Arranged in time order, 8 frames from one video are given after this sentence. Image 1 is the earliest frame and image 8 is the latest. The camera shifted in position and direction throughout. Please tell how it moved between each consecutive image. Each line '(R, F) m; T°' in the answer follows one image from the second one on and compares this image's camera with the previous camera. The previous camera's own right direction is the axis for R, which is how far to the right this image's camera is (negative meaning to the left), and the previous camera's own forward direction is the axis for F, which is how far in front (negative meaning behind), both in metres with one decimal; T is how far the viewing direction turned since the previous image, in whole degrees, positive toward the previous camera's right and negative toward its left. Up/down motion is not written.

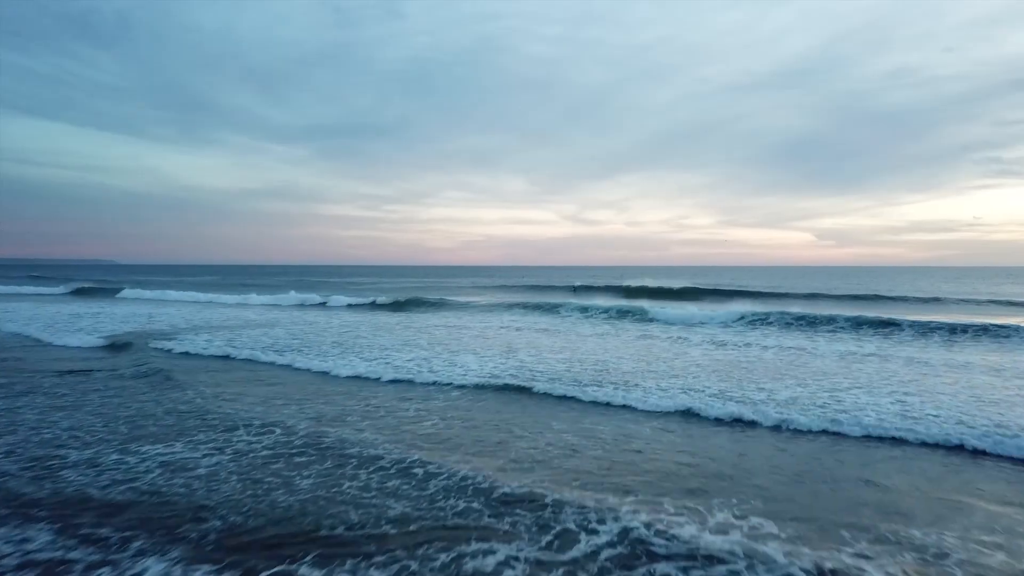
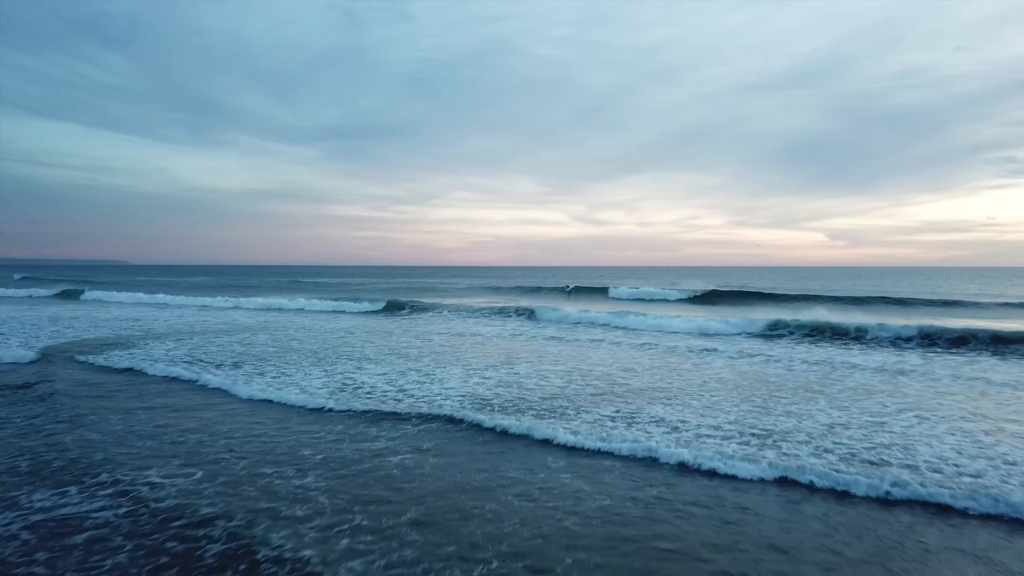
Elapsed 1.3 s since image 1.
(+0.3, +1.5) m; -1°
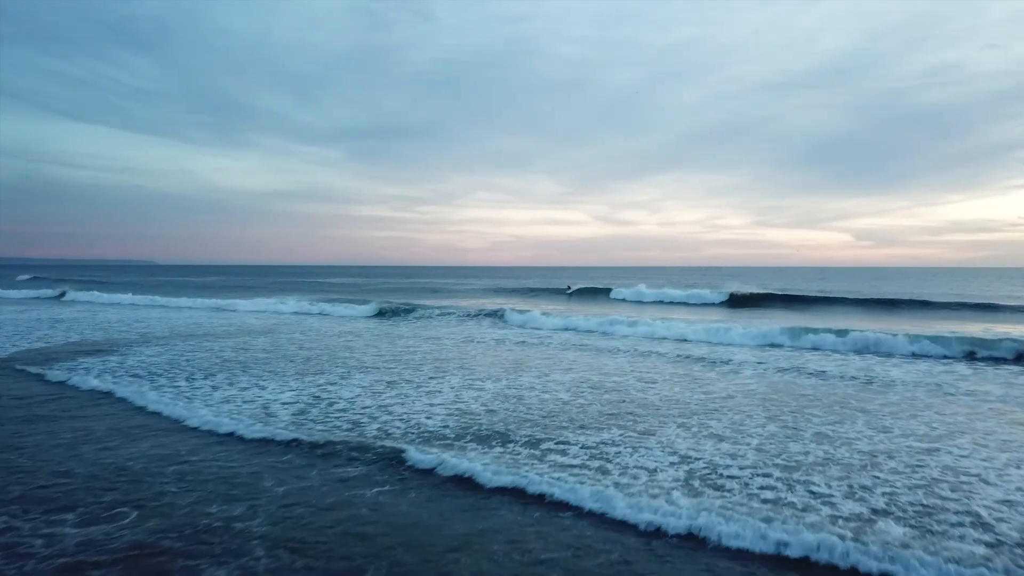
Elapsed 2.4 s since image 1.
(+0.4, +1.0) m; -2°
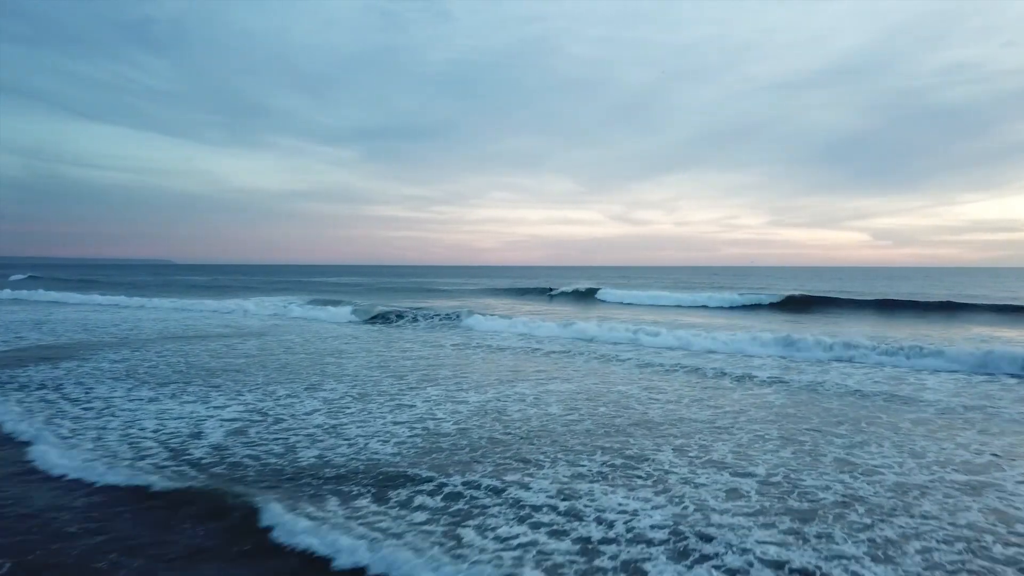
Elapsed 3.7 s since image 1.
(+0.5, +0.9) m; -1°
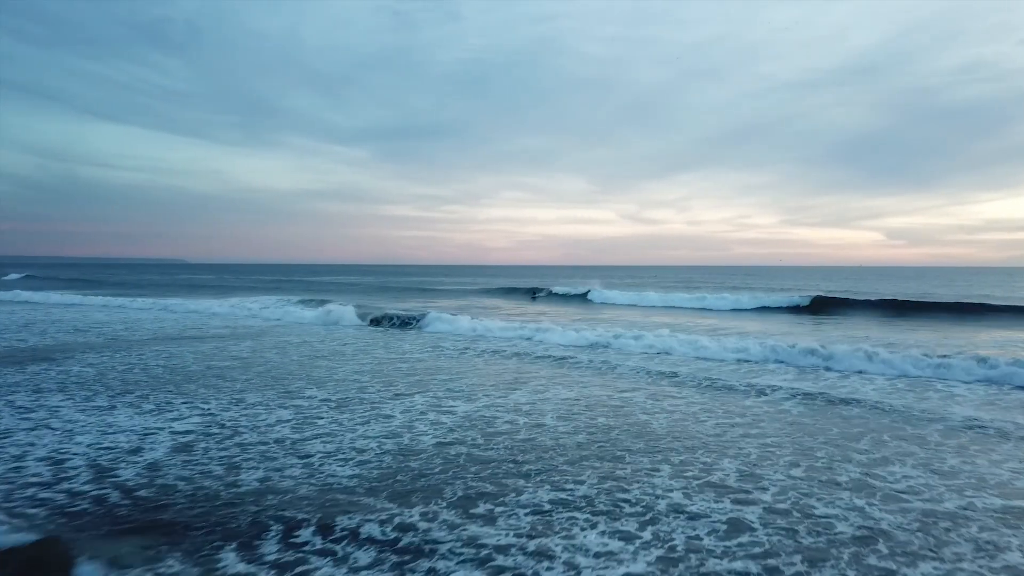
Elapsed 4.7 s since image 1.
(+0.3, +0.6) m; -1°
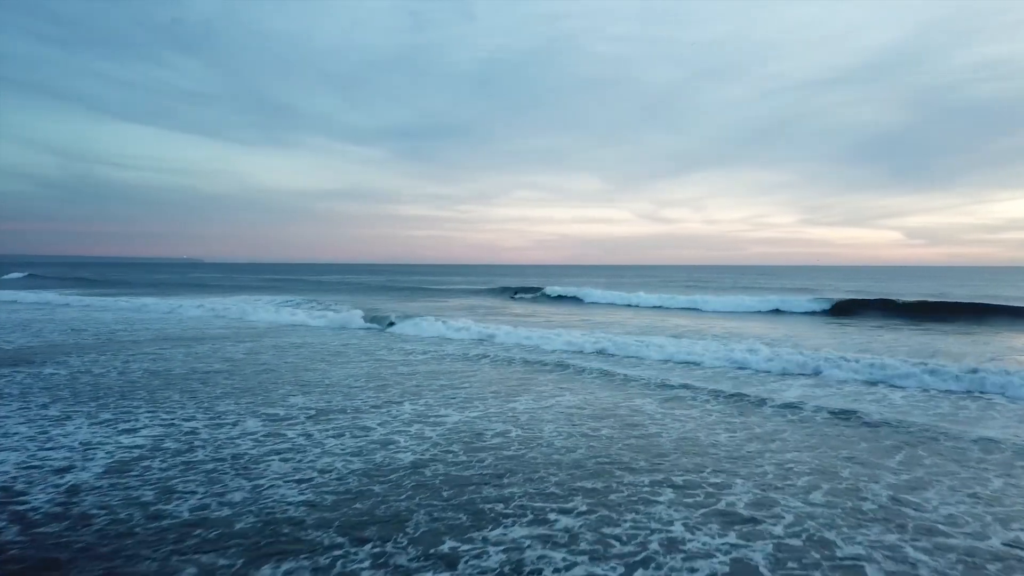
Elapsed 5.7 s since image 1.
(+0.3, +0.6) m; -1°
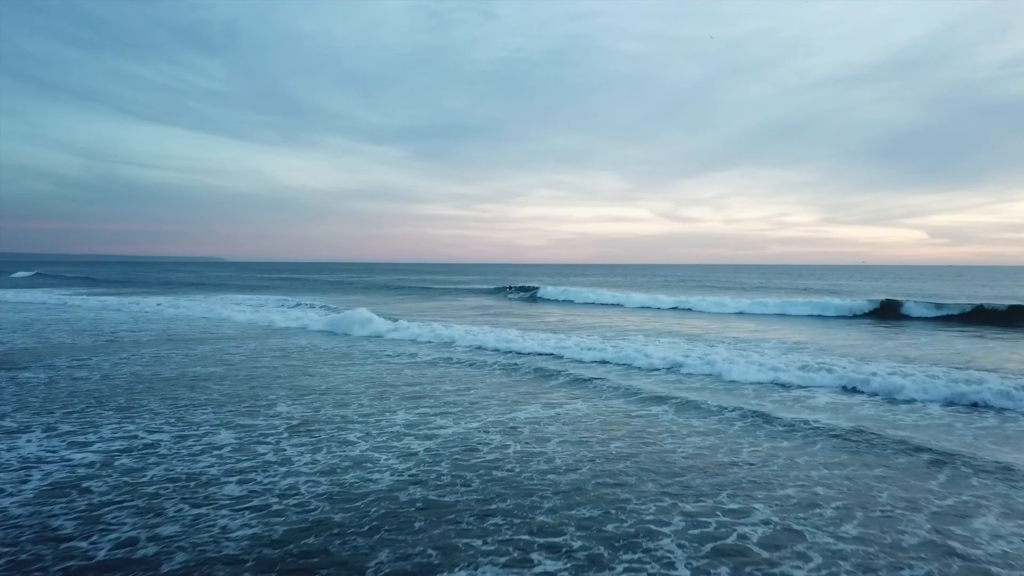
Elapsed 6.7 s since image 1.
(+0.3, +0.6) m; -2°
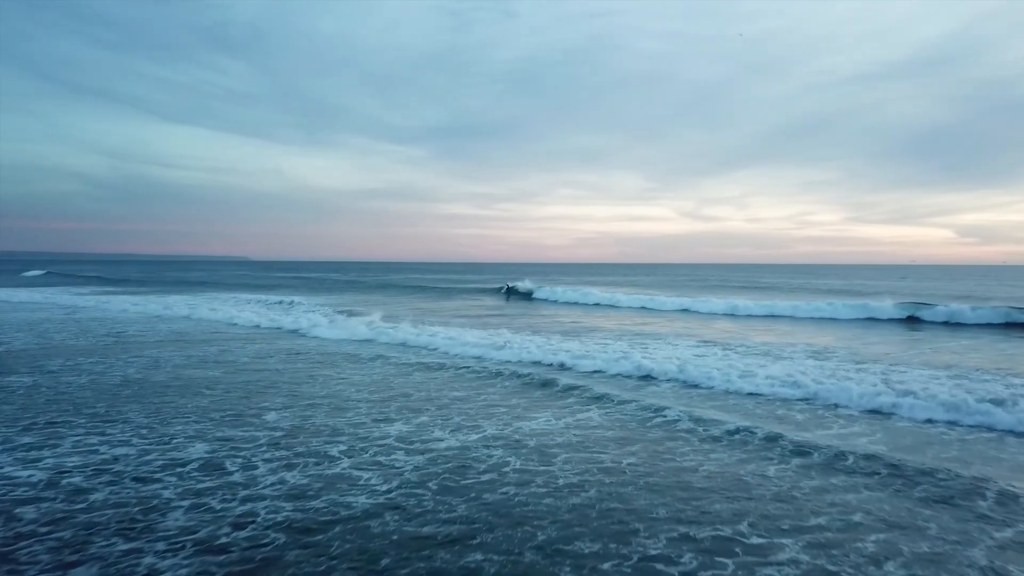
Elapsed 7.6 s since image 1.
(+0.3, +0.6) m; -2°
